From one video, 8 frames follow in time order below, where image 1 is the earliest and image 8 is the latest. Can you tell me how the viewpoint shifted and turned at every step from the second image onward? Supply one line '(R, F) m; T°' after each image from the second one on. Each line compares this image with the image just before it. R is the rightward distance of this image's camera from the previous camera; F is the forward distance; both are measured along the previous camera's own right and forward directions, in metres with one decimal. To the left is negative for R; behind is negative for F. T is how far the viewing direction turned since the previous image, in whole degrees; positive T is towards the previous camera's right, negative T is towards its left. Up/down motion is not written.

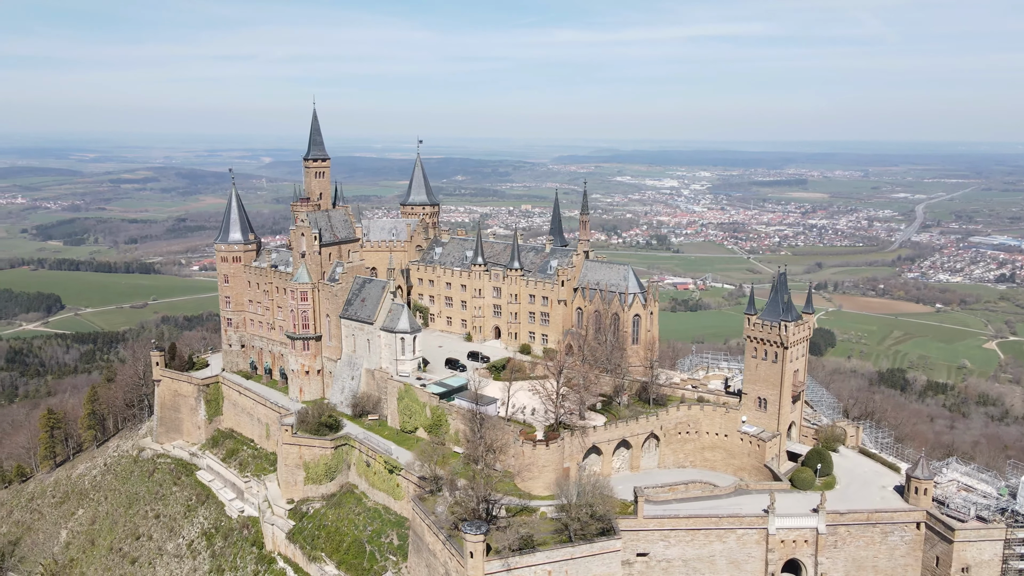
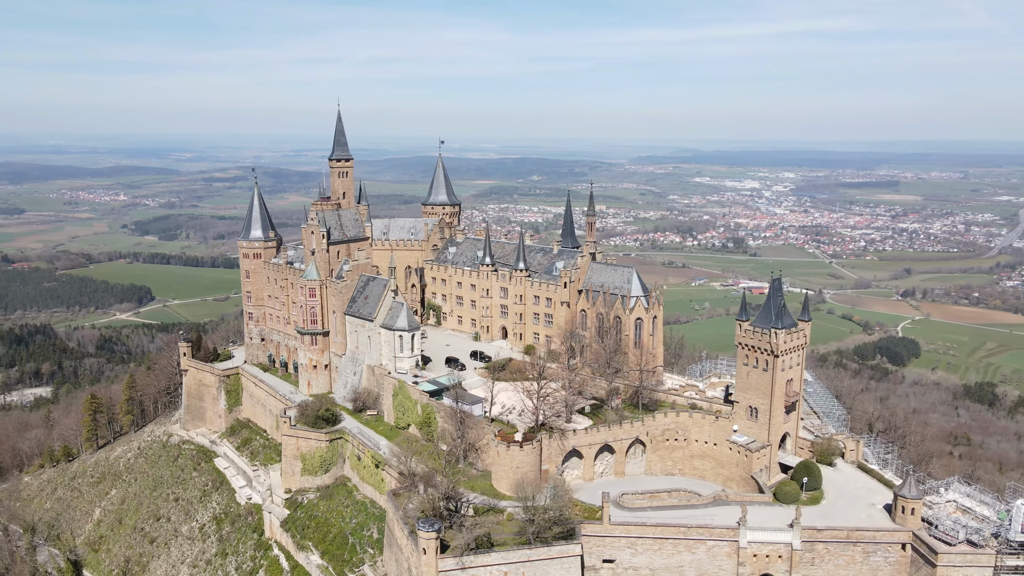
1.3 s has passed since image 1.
(+5.2, +0.2) m; -6°
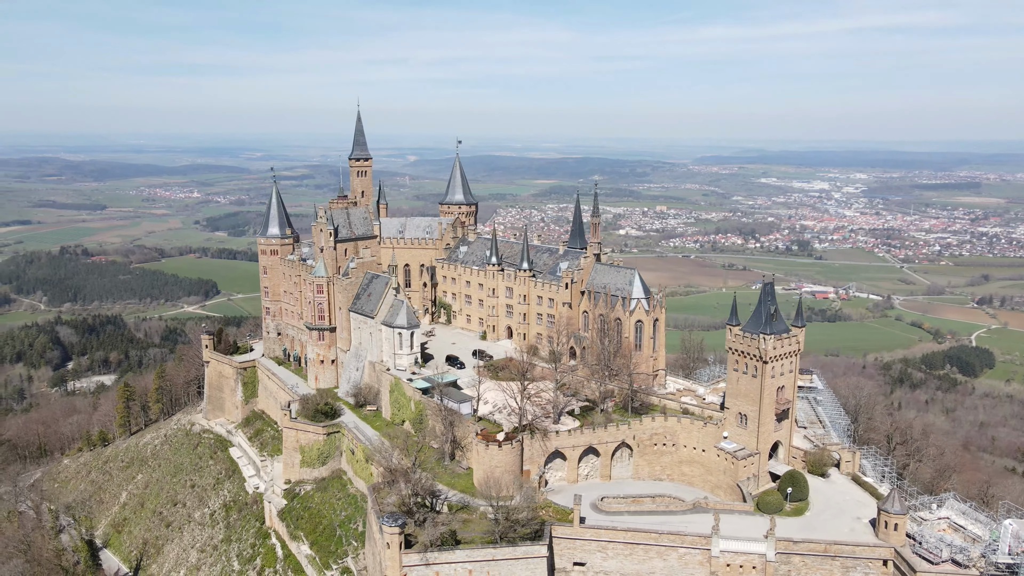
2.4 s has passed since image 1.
(+4.2, +0.1) m; -4°
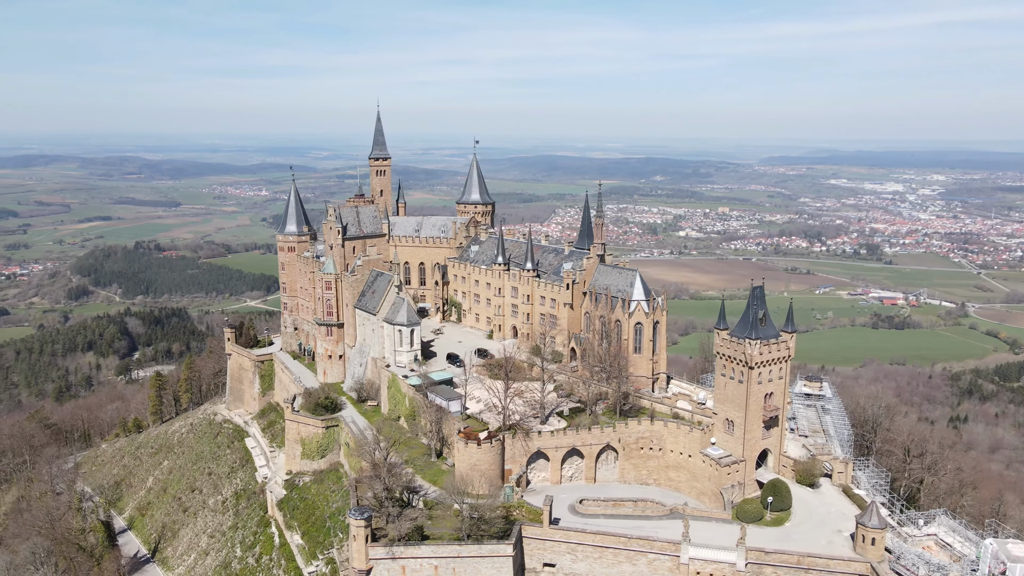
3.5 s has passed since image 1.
(+4.2, 0.0) m; -4°
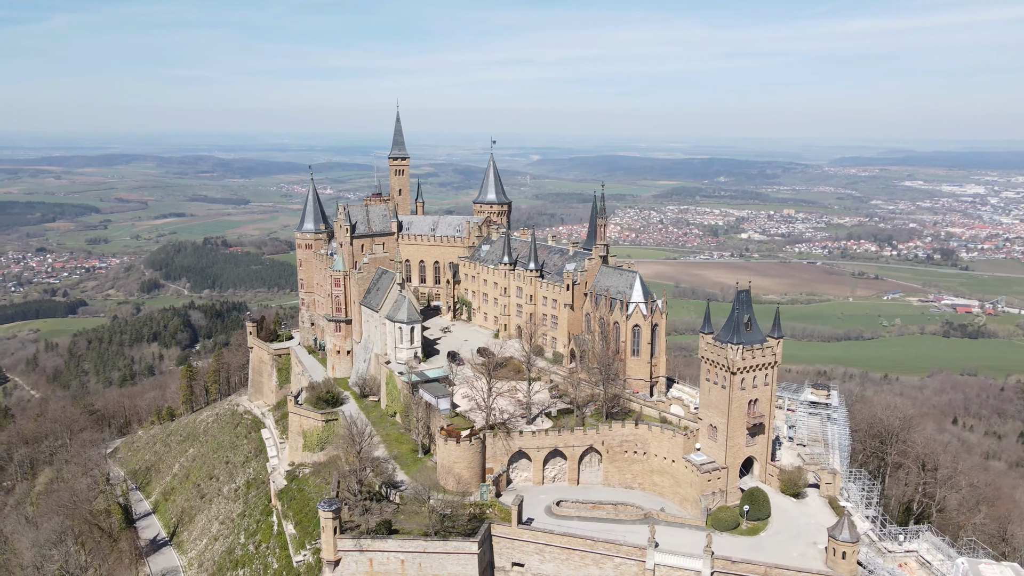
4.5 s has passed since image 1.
(+4.2, 0.0) m; -4°
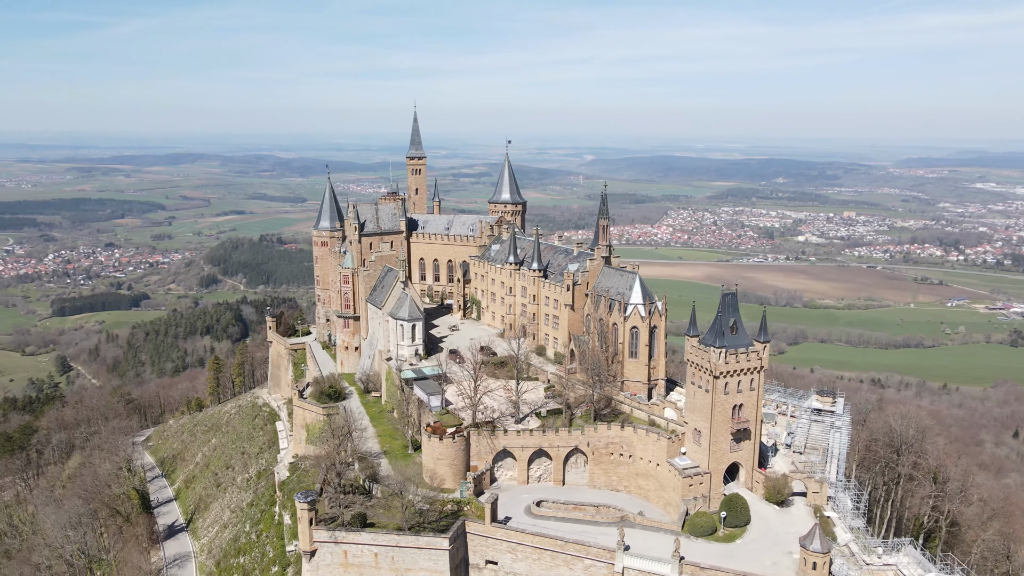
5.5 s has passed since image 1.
(+3.6, 0.0) m; -4°
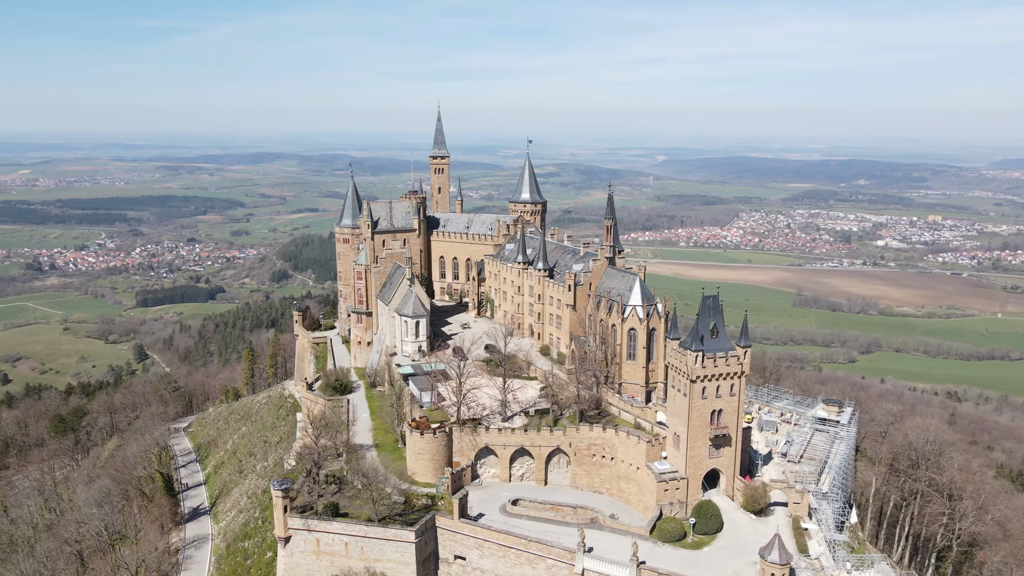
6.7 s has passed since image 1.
(+4.7, 0.0) m; -5°
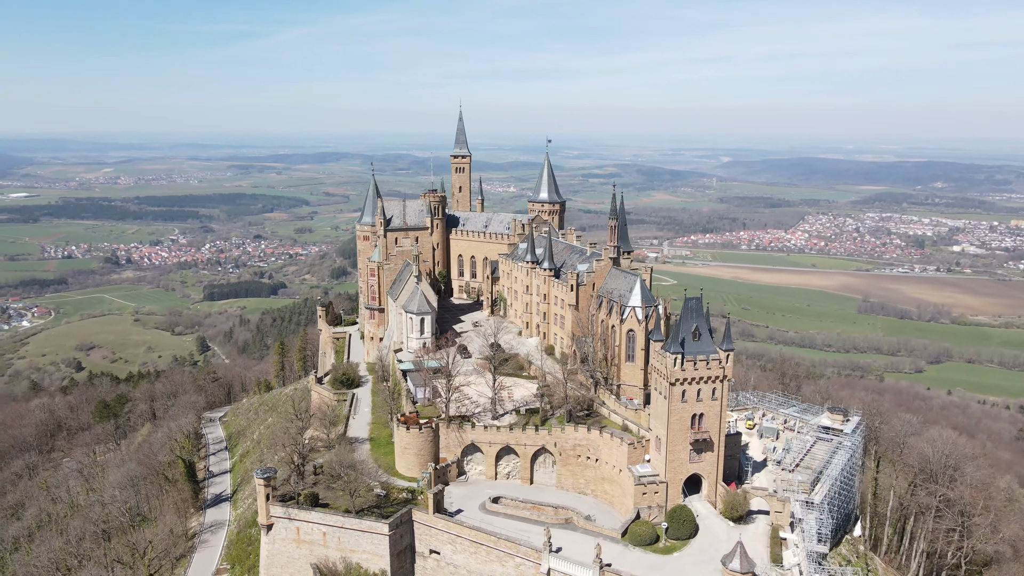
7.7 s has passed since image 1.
(+4.0, 0.0) m; -4°
